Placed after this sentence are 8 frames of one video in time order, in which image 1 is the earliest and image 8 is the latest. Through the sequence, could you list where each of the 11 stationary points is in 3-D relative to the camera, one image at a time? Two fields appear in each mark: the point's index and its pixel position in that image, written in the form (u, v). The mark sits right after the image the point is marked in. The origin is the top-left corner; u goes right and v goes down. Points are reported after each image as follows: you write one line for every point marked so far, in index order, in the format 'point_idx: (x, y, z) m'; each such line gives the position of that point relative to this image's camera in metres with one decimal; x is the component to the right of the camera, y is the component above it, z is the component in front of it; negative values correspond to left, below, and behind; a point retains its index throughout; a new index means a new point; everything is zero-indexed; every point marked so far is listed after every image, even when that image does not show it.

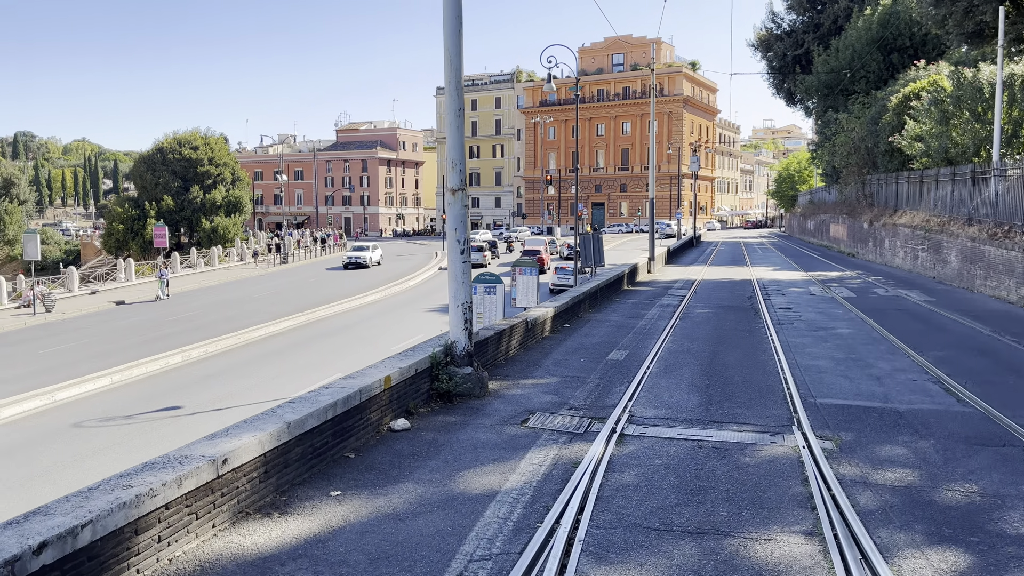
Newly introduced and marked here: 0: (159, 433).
0: (-6.3, -2.6, +14.4) m
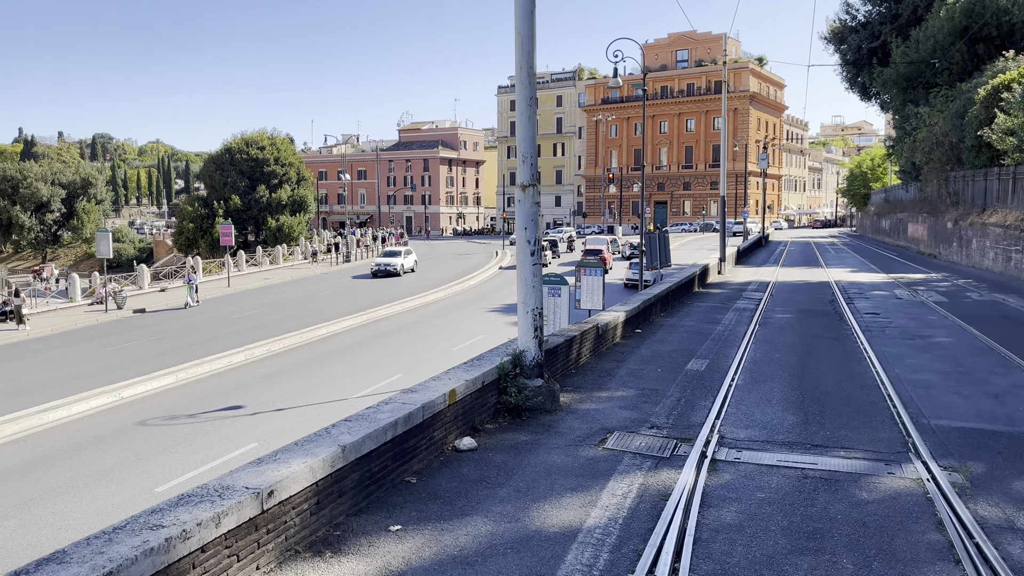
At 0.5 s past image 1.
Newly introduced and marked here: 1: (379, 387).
0: (-5.1, -2.6, +14.3) m
1: (-2.9, -2.2, +17.9) m
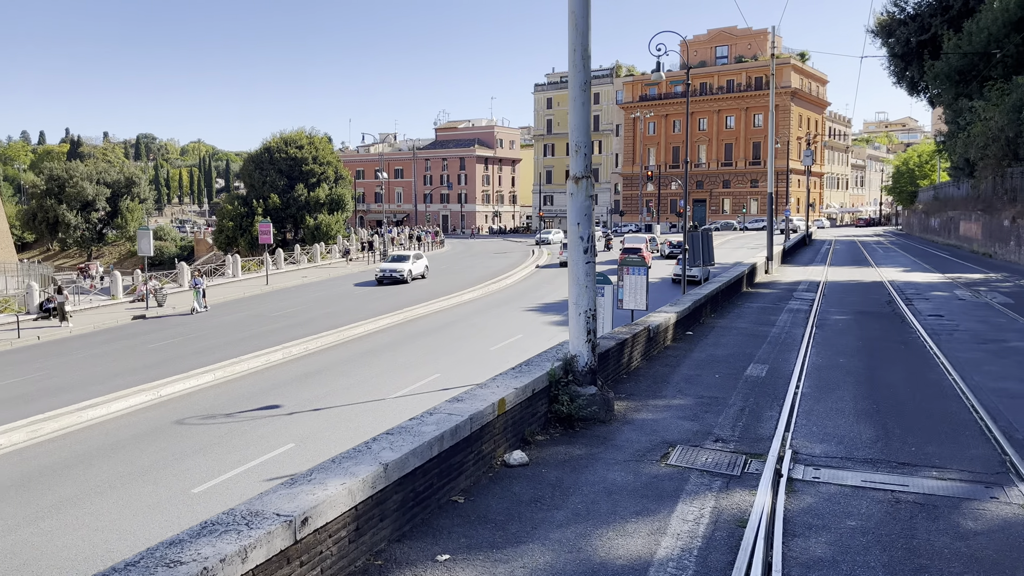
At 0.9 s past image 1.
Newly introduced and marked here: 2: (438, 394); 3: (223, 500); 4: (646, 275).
0: (-4.4, -2.6, +14.1) m
1: (-2.1, -2.1, +17.7) m
2: (-1.5, -2.2, +16.9) m
3: (-4.0, -2.9, +11.1) m
4: (+2.6, +0.2, +15.5) m
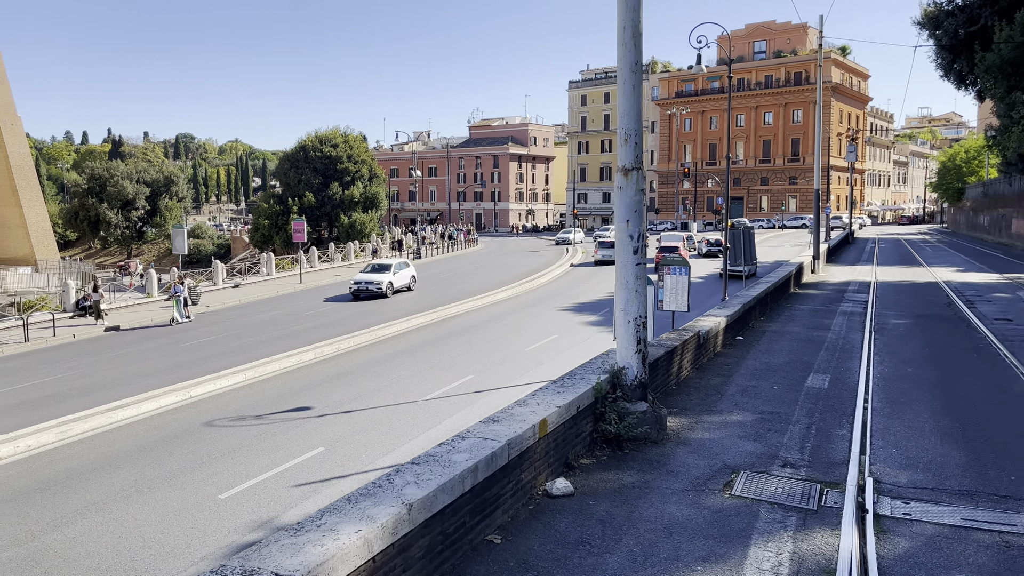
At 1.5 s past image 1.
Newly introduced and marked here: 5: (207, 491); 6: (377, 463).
0: (-3.8, -2.5, +13.8) m
1: (-1.3, -2.1, +17.2) m
2: (-0.8, -2.2, +16.5) m
3: (-3.5, -2.9, +10.7) m
4: (+3.2, +0.2, +14.8) m
5: (-4.3, -2.8, +11.3) m
6: (-2.1, -2.7, +12.6) m
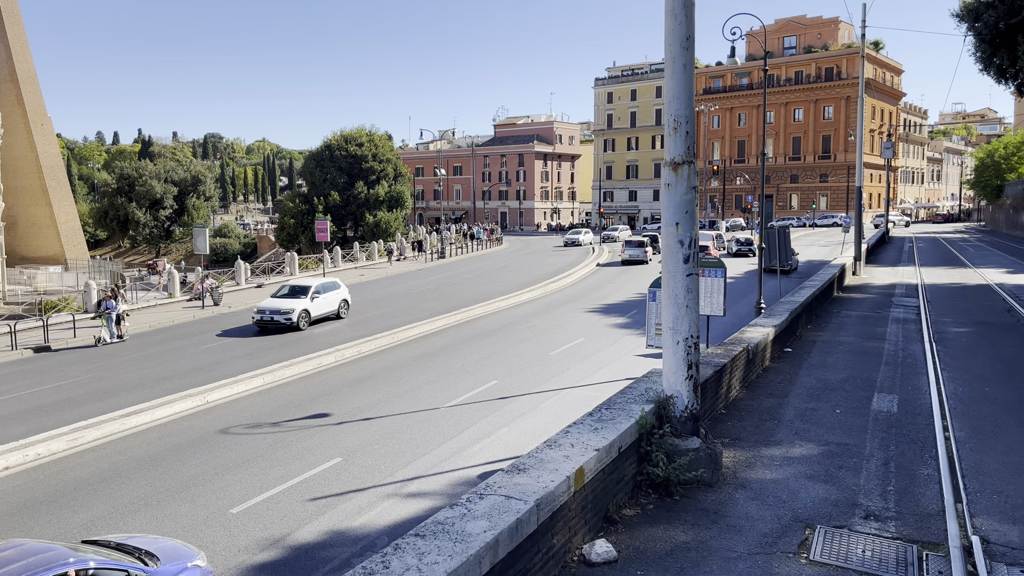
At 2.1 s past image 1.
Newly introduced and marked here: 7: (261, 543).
0: (-3.4, -2.6, +13.3) m
1: (-0.8, -2.2, +16.6) m
2: (-0.3, -2.3, +15.8) m
3: (-3.1, -3.0, +10.2) m
4: (+3.7, +0.2, +14.1) m
5: (-3.9, -2.9, +10.7) m
6: (-1.8, -2.8, +12.0) m
7: (-3.0, -3.0, +9.6) m
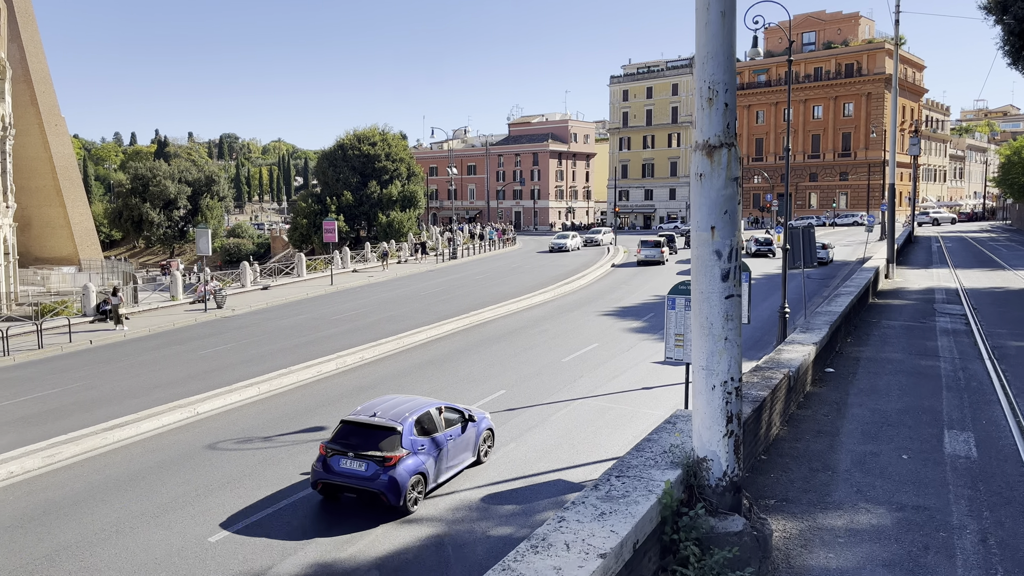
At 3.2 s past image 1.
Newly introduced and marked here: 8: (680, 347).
0: (-3.3, -2.7, +12.4) m
1: (-0.6, -2.3, +15.7) m
2: (-0.2, -2.4, +14.9) m
3: (-3.1, -3.1, +9.3) m
4: (+3.8, +0.1, +13.0) m
5: (-3.9, -3.0, +9.8) m
6: (-1.7, -2.9, +11.0) m
7: (-2.9, -3.1, +8.7) m
8: (+2.2, -0.8, +10.5) m
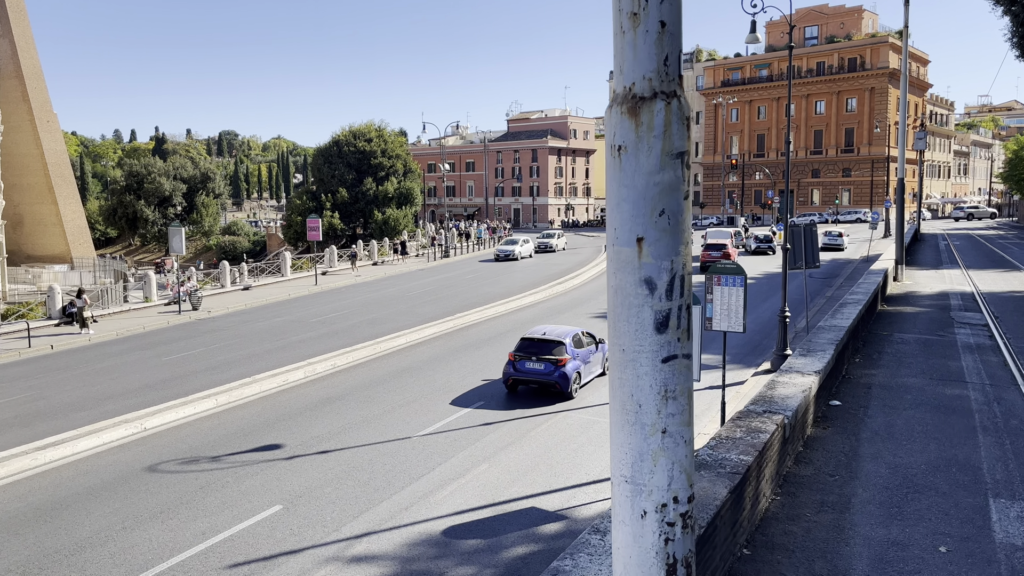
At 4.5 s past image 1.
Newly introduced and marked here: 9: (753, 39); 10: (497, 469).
0: (-3.7, -2.8, +11.2) m
1: (-1.0, -2.3, +14.5) m
2: (-0.6, -2.4, +13.7) m
3: (-3.5, -3.2, +8.1) m
4: (+3.4, 0.0, +11.8) m
5: (-4.3, -3.1, +8.6) m
6: (-2.1, -3.0, +9.8) m
7: (-3.4, -3.2, +7.5) m
8: (+1.8, -0.9, +9.3) m
9: (+5.3, +5.5, +17.8) m
10: (-0.2, -2.7, +12.0) m
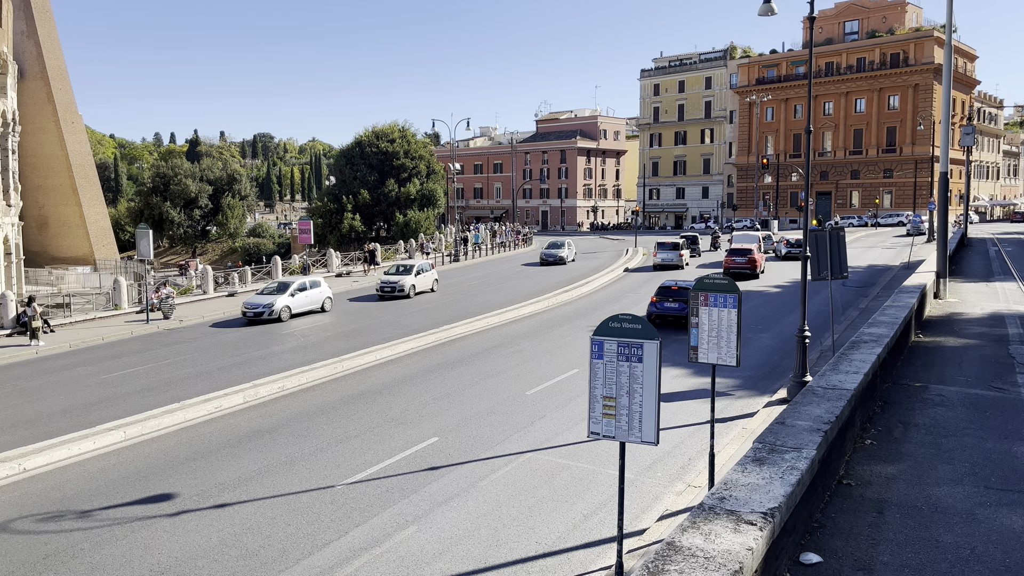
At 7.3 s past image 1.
0: (-4.6, -3.0, +8.9) m
1: (-1.7, -2.6, +12.1) m
2: (-1.3, -2.7, +11.3) m
3: (-4.5, -3.4, +5.8) m
4: (+2.6, -0.2, +9.3) m
5: (-5.3, -3.3, +6.4) m
6: (-3.0, -3.2, +7.5) m
7: (-4.4, -3.4, +5.2) m
8: (+0.8, -1.1, +6.8) m
9: (+4.8, +5.3, +15.2) m
10: (-1.0, -2.9, +9.6) m
